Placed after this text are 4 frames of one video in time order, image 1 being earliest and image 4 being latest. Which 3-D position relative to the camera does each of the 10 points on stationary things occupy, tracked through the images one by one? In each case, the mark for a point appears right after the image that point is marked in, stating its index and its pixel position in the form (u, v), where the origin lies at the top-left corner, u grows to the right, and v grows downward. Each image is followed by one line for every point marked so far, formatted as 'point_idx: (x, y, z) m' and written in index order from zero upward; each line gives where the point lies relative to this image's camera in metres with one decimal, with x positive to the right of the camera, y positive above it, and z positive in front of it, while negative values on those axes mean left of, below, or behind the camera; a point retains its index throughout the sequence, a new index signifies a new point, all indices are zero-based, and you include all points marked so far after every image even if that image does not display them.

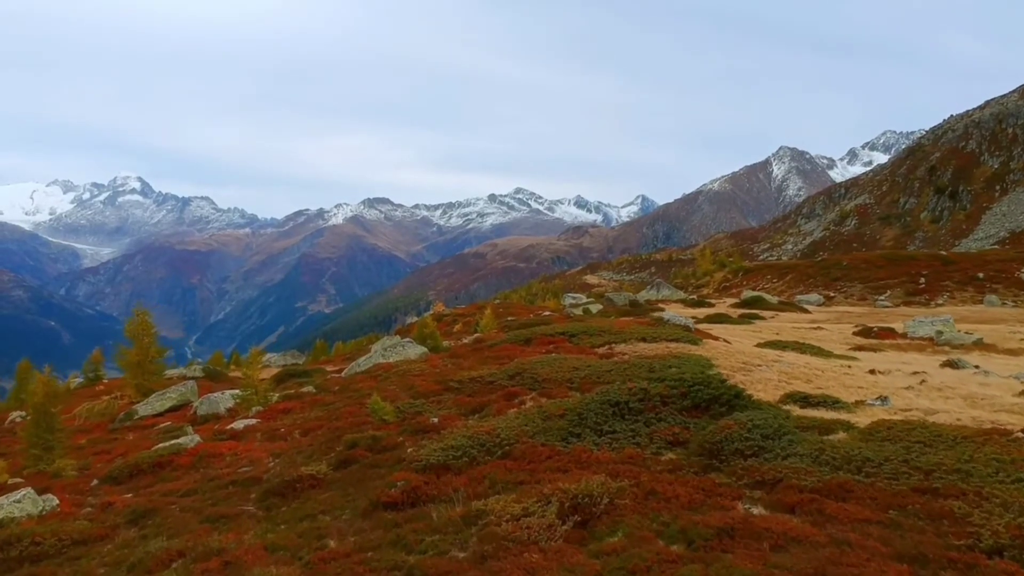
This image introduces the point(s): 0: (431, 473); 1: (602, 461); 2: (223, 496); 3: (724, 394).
0: (-2.0, -4.6, +15.7) m
1: (+2.0, -3.9, +14.4) m
2: (-9.1, -6.6, +19.8) m
3: (+5.9, -2.9, +17.4) m
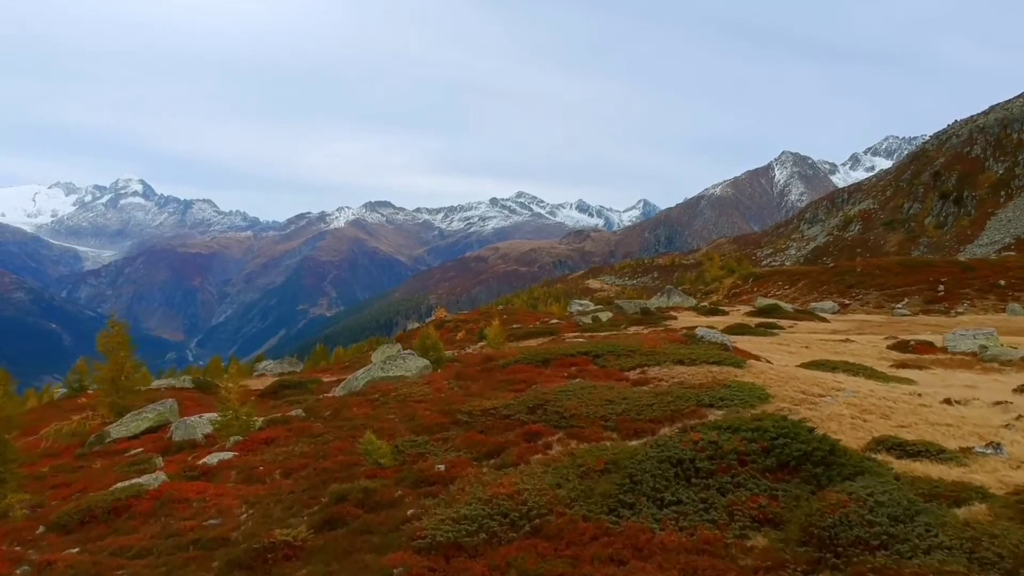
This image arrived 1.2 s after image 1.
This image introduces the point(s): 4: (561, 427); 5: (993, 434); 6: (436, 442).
0: (-1.4, -5.1, +12.0) m
1: (+2.7, -4.4, +10.7) m
2: (-8.5, -7.0, +16.1) m
3: (+6.5, -3.4, +13.7) m
4: (+1.4, -4.0, +18.1) m
5: (+13.9, -4.2, +18.1) m
6: (-2.3, -4.7, +19.3) m
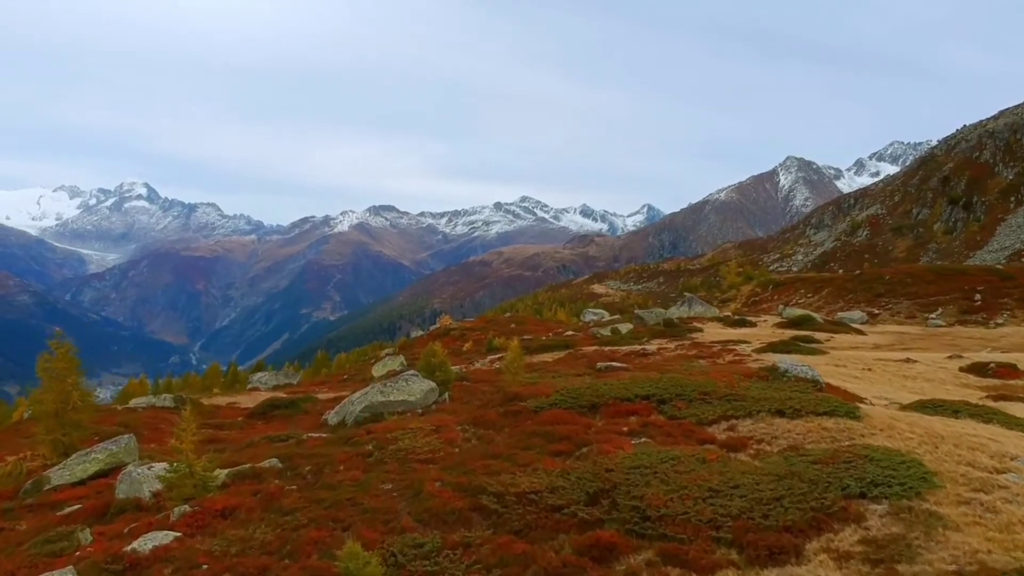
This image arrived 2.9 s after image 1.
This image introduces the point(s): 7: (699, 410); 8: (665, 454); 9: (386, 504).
0: (-0.3, -5.7, +5.6) m
1: (+3.7, -5.0, +4.3) m
2: (-7.4, -7.6, +9.8) m
3: (+7.6, -4.1, +7.3) m
4: (+2.5, -4.6, +11.8) m
5: (+15.0, -4.9, +11.7) m
6: (-1.2, -5.4, +12.9) m
7: (+5.6, -3.6, +18.6) m
8: (+3.7, -4.0, +15.2) m
9: (-3.3, -5.5, +16.2) m
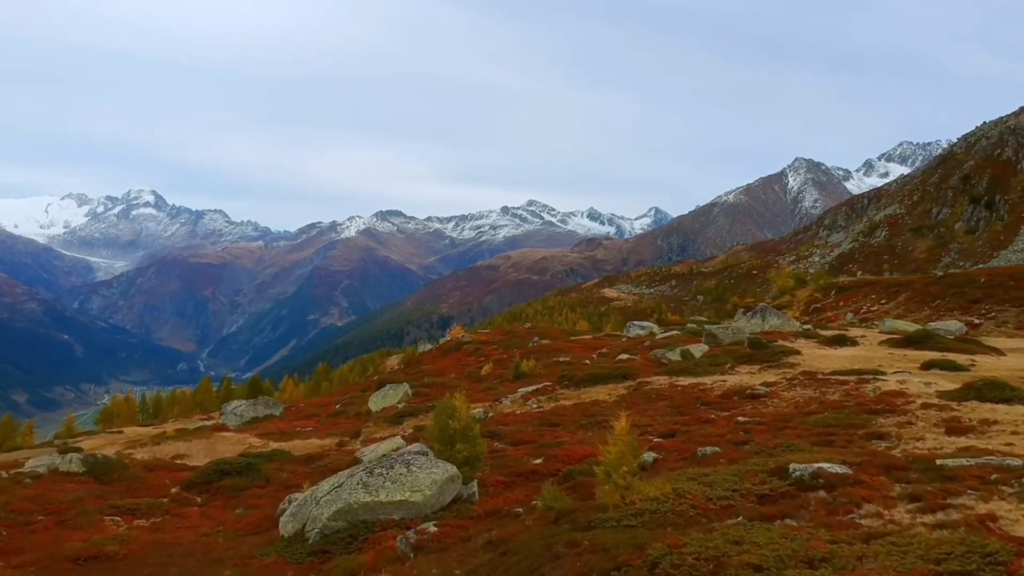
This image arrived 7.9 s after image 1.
0: (+2.3, -6.2, -12.4) m
1: (+6.3, -5.5, -13.8) m
2: (-4.7, -8.2, -8.2) m
3: (+10.3, -4.5, -10.8) m
4: (+5.2, -5.2, -6.3) m
5: (+17.7, -5.3, -6.5) m
6: (+1.5, -5.9, -5.1) m
7: (+8.4, -4.2, +0.5) m
8: (+6.4, -4.5, -2.9) m
9: (-0.5, -6.2, -1.9) m
